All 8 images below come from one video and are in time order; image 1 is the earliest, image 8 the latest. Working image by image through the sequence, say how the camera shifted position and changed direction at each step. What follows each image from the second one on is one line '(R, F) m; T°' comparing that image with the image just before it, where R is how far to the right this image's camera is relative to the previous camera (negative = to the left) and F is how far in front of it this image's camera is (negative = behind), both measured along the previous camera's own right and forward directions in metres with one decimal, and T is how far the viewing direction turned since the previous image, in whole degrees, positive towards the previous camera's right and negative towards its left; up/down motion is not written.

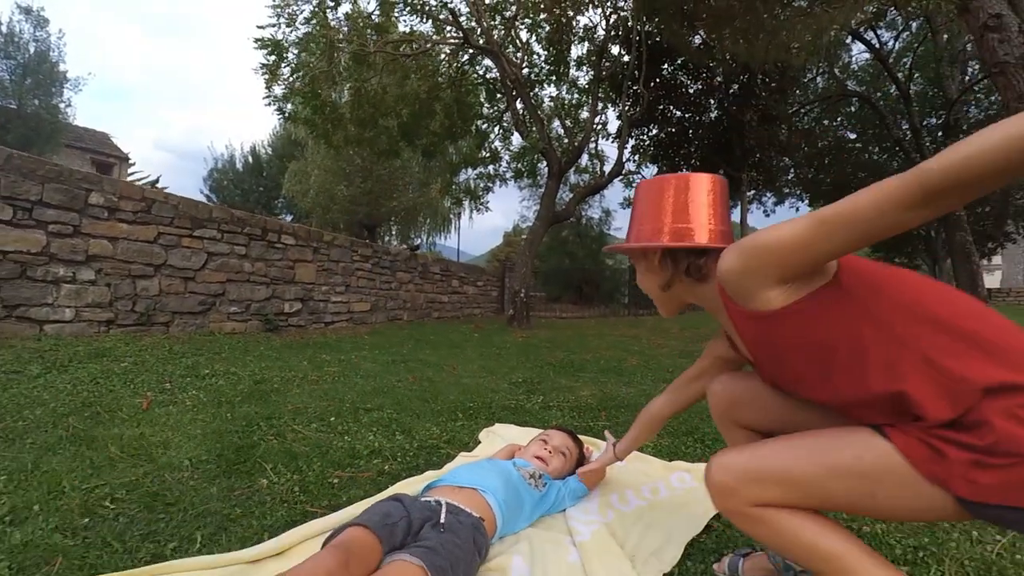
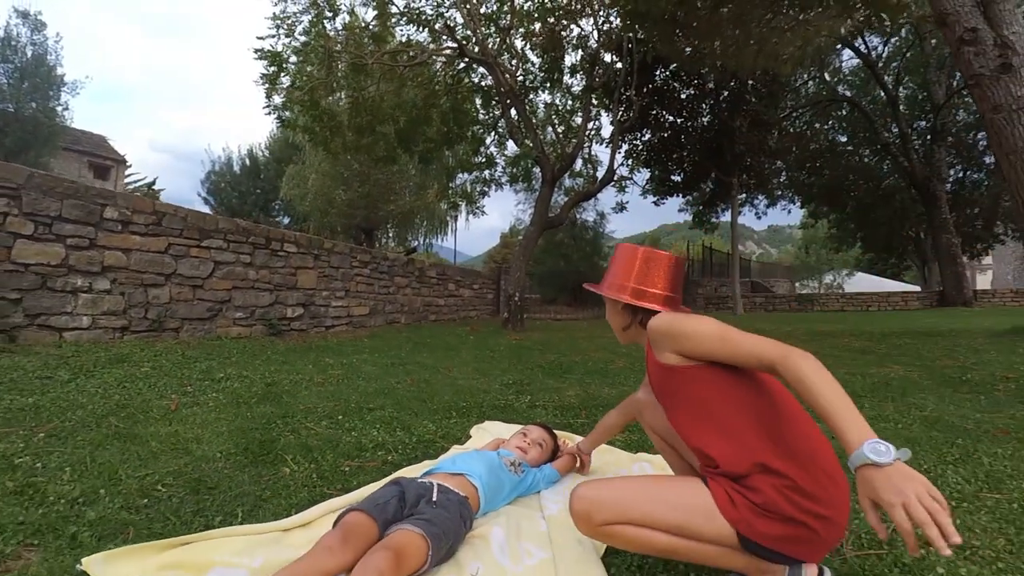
(0.0, -0.3) m; 0°
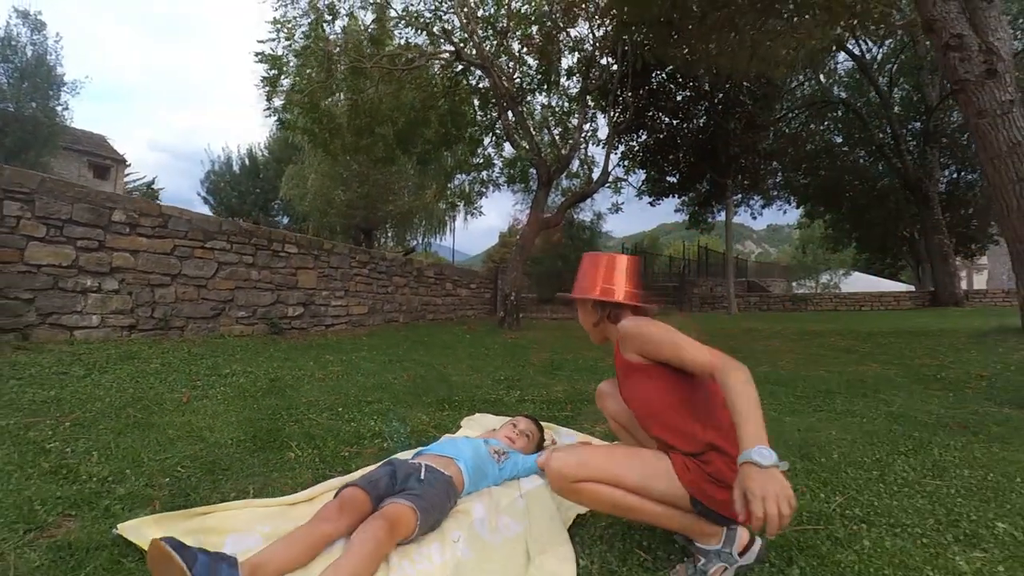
(+0.1, -0.2) m; 0°
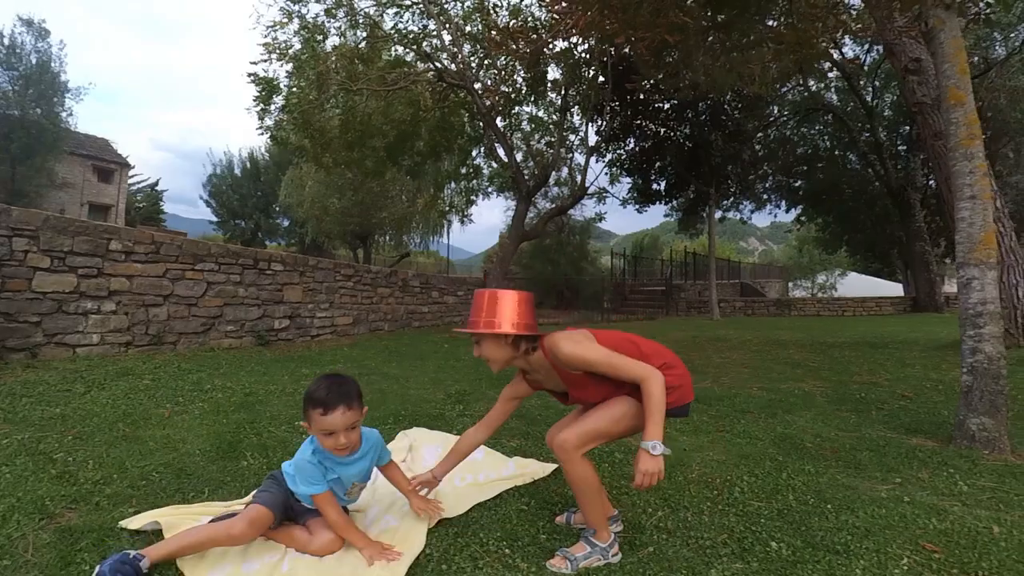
(+0.5, -0.6) m; 0°
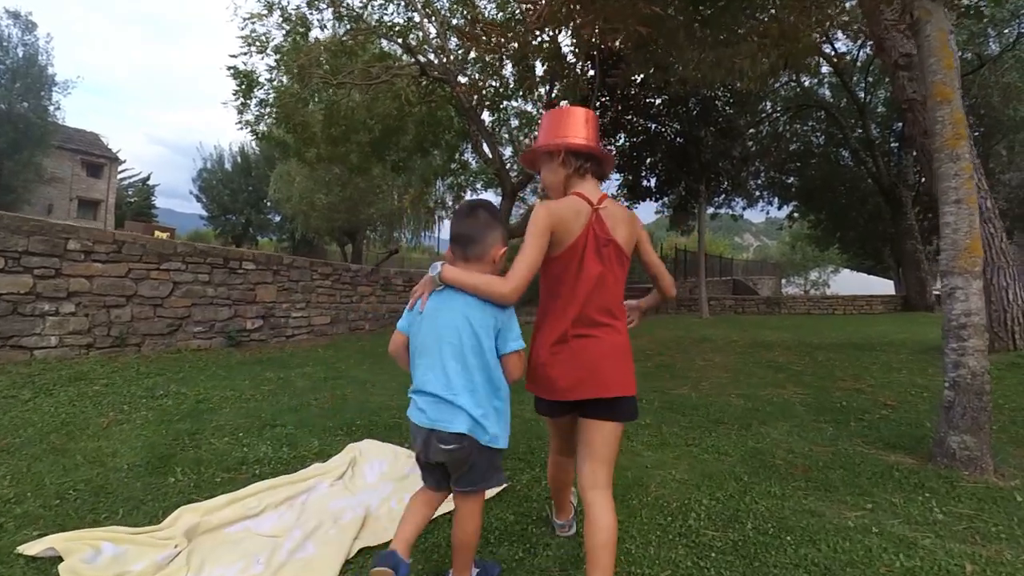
(+0.2, +0.2) m; 0°
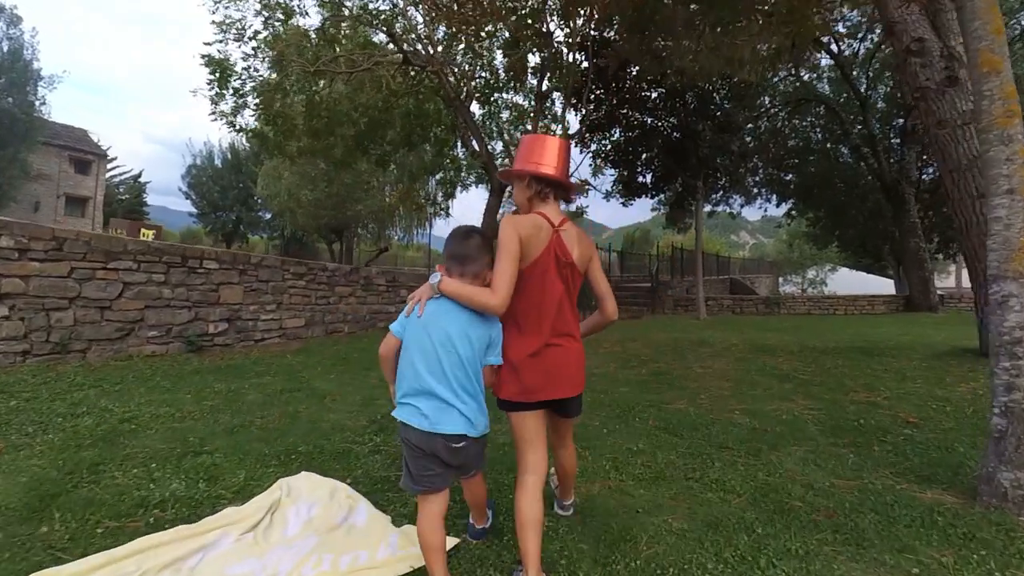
(+0.2, +0.6) m; 0°
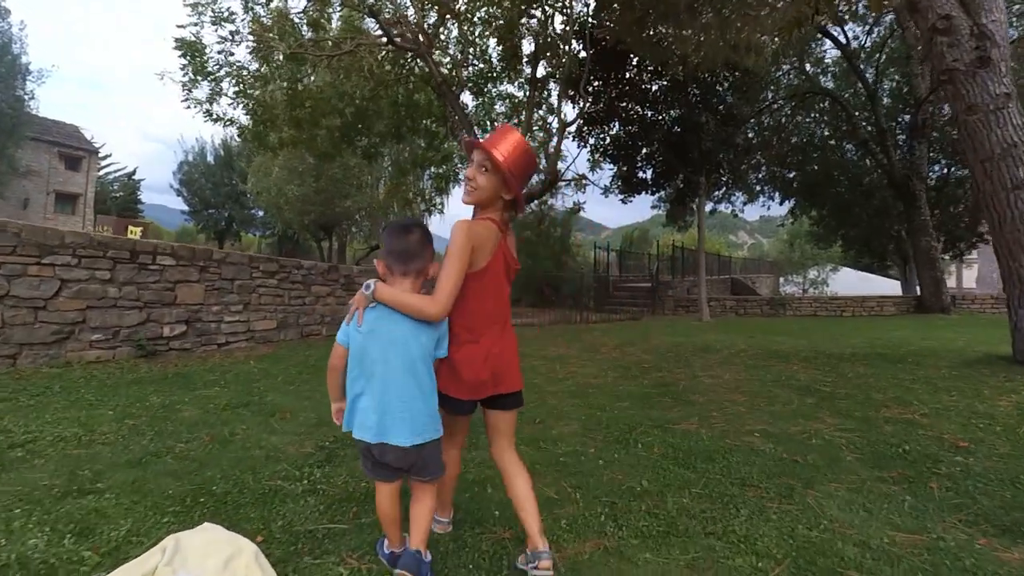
(+0.1, +0.7) m; 0°
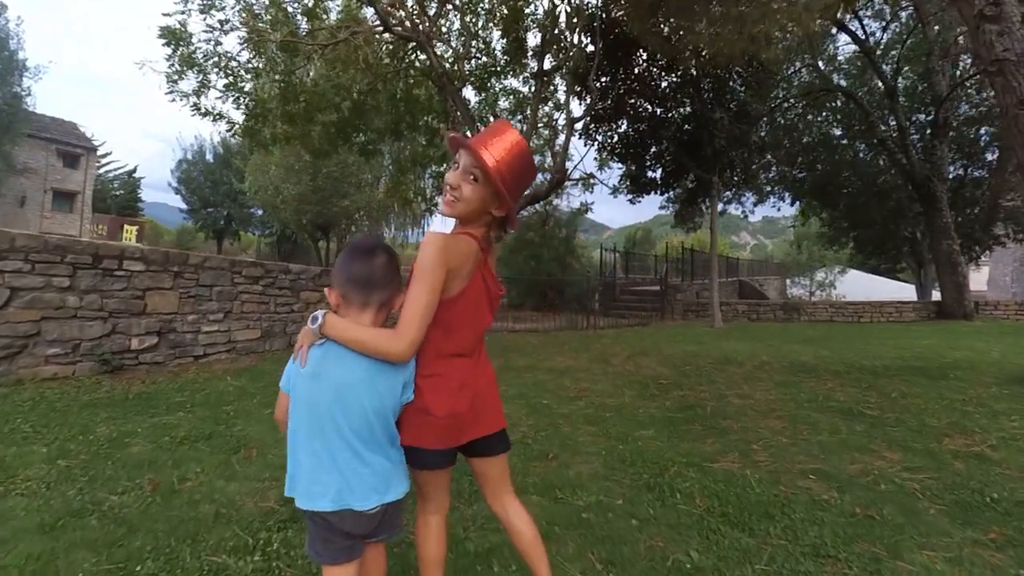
(0.0, +0.6) m; 0°
